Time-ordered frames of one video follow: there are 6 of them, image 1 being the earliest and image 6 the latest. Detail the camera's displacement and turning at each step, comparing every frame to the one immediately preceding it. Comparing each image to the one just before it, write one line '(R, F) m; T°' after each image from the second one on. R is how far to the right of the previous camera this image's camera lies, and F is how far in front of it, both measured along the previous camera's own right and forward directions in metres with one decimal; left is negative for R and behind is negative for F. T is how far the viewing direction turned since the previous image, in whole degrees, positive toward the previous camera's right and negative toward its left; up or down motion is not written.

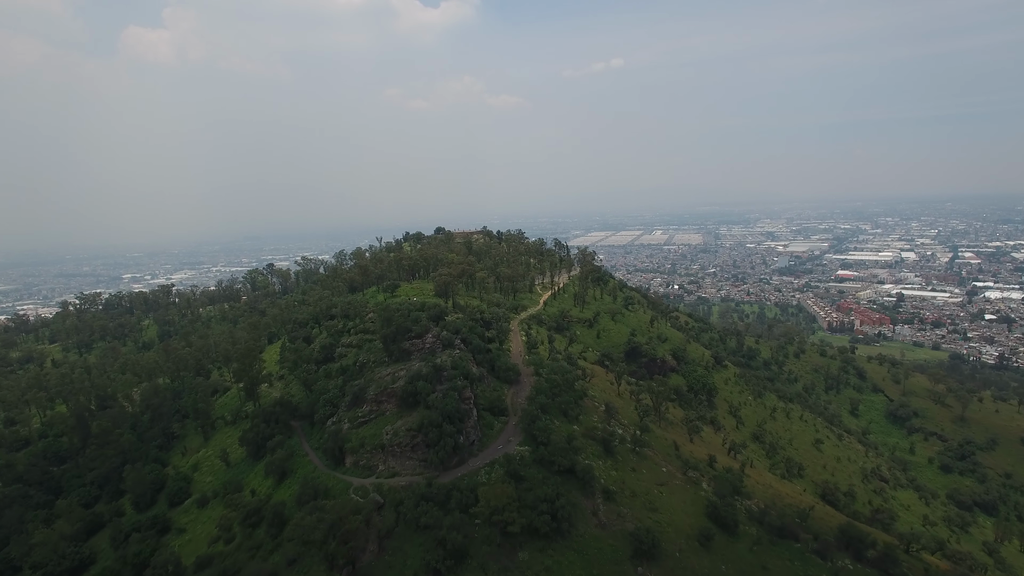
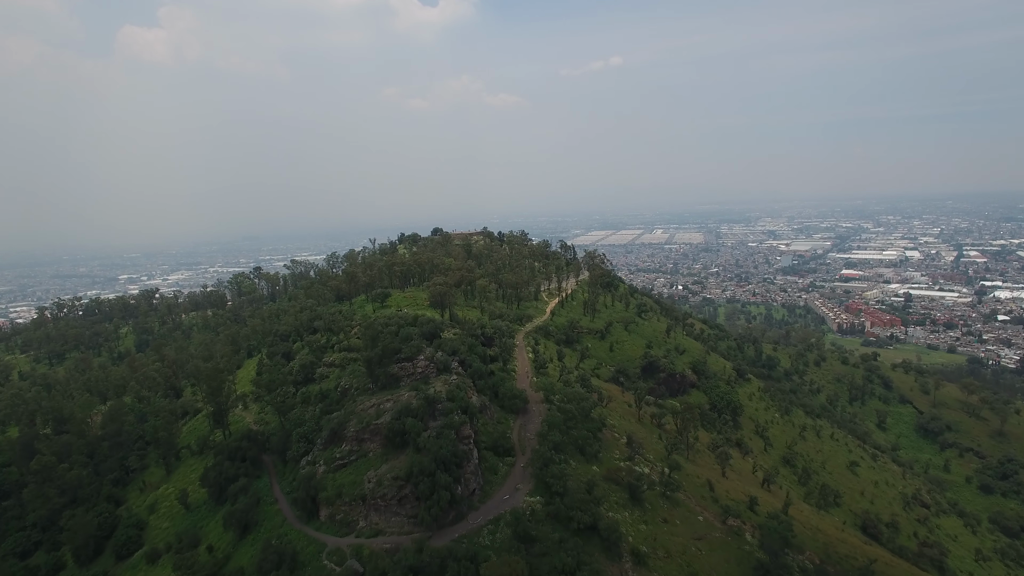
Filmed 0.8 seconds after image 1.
(-0.4, +6.8) m; 0°
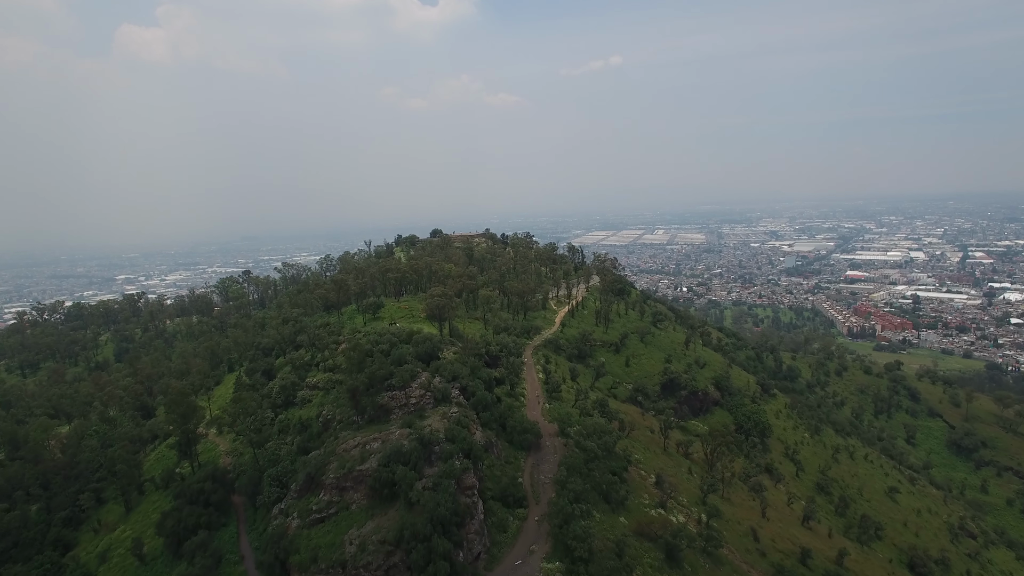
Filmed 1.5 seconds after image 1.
(-0.6, +6.0) m; 0°
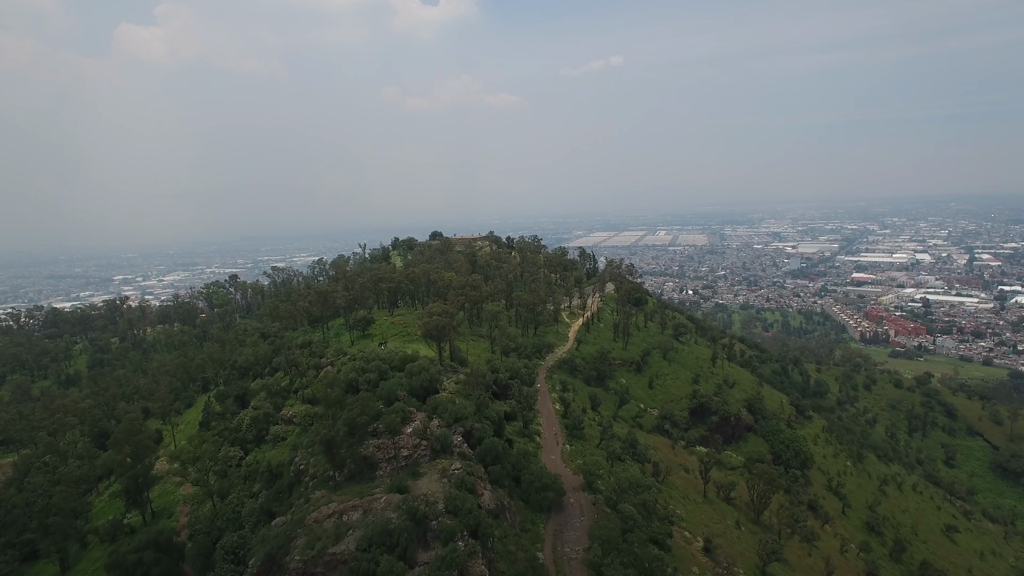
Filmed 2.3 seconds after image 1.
(-0.7, +6.8) m; 0°
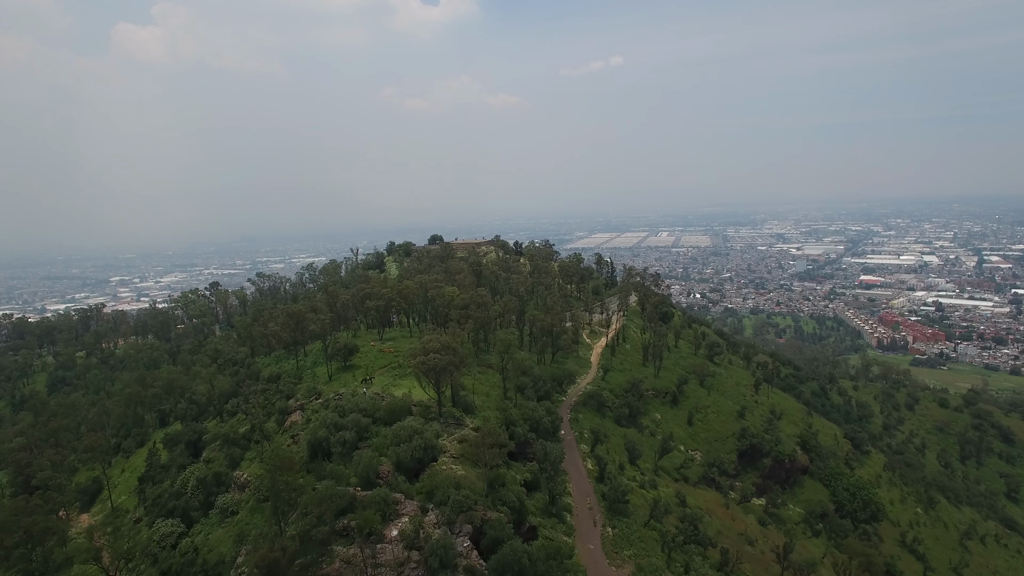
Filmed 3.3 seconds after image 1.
(-0.9, +8.5) m; 0°
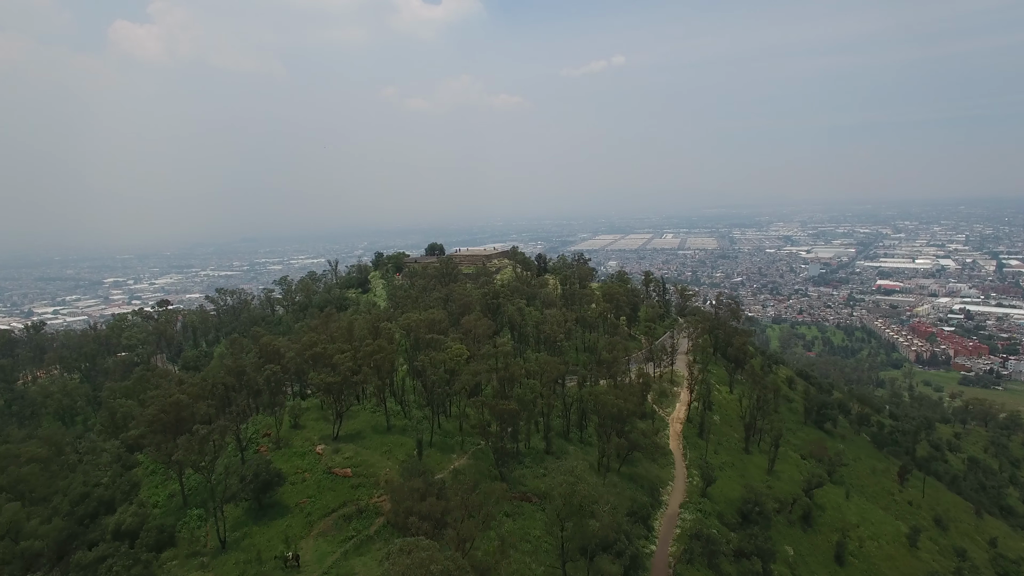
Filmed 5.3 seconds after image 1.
(-1.8, +17.2) m; 0°
